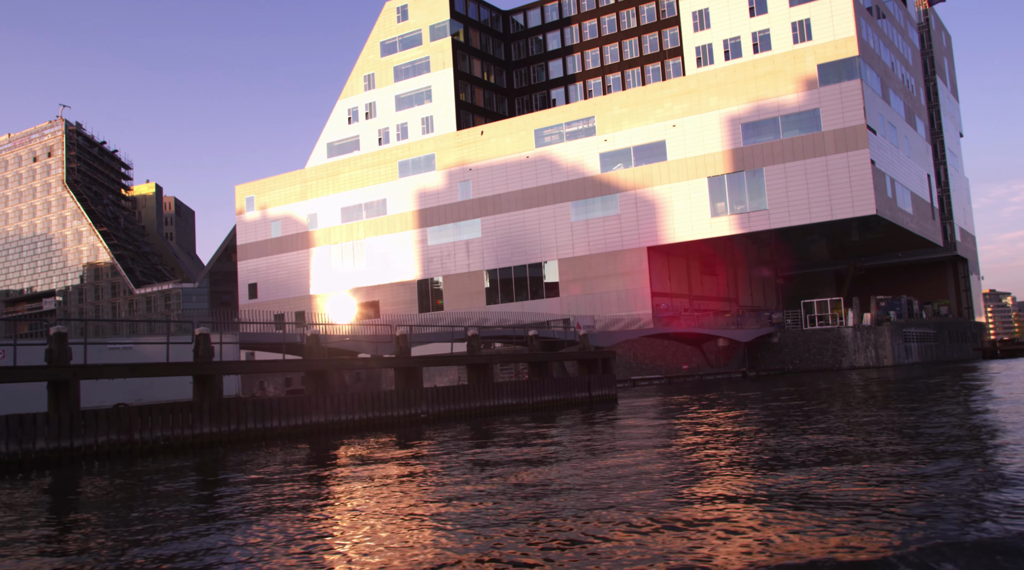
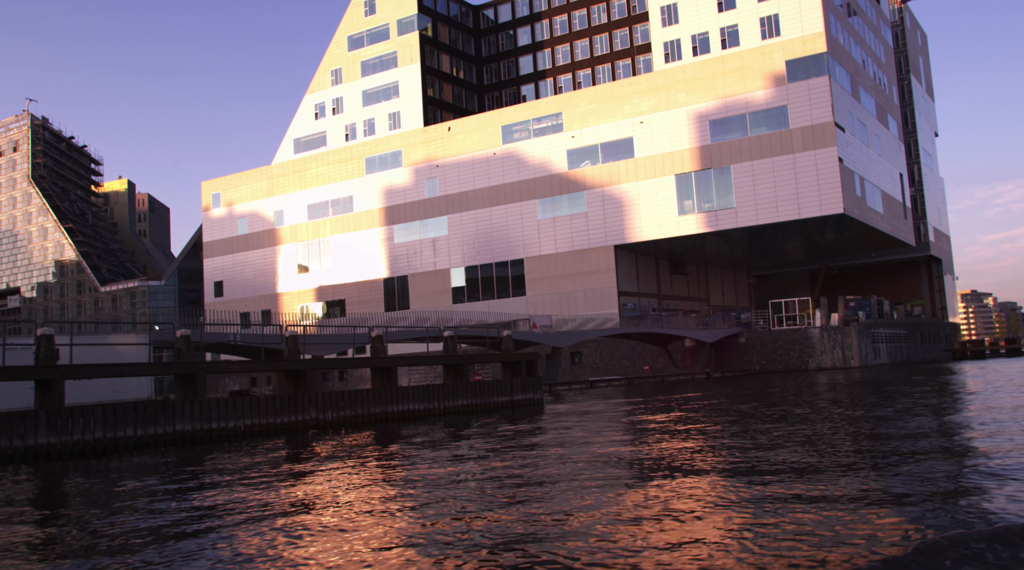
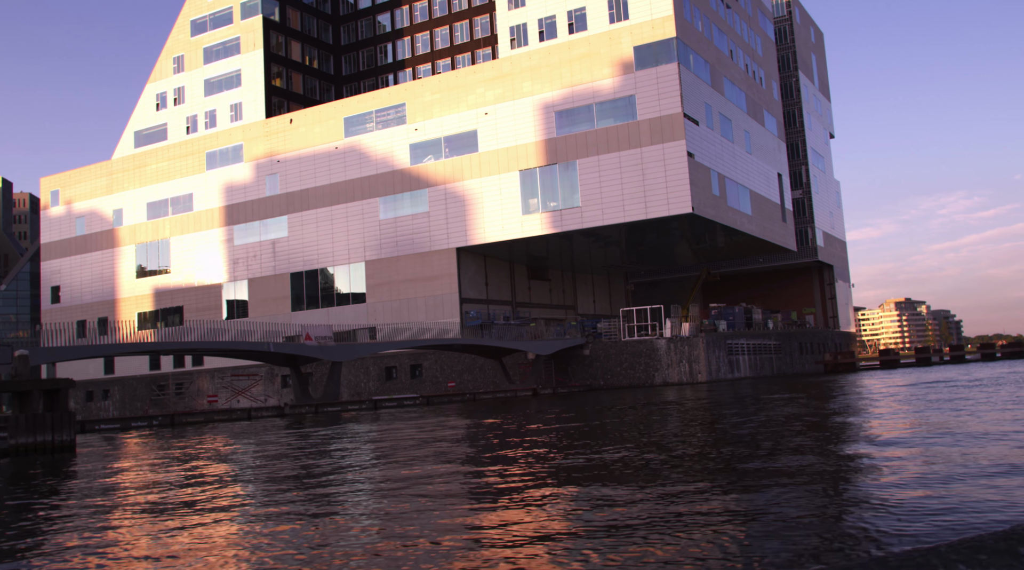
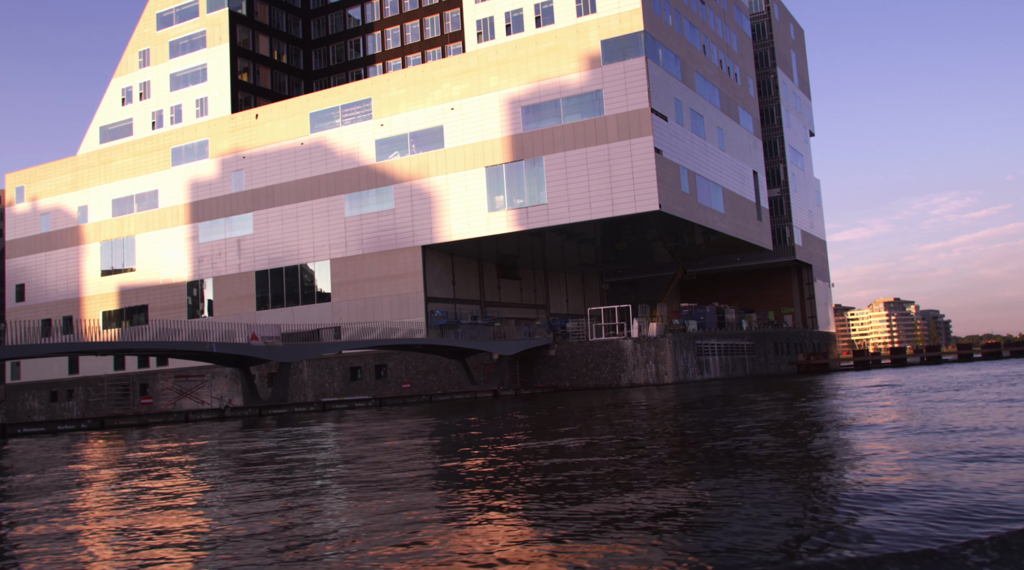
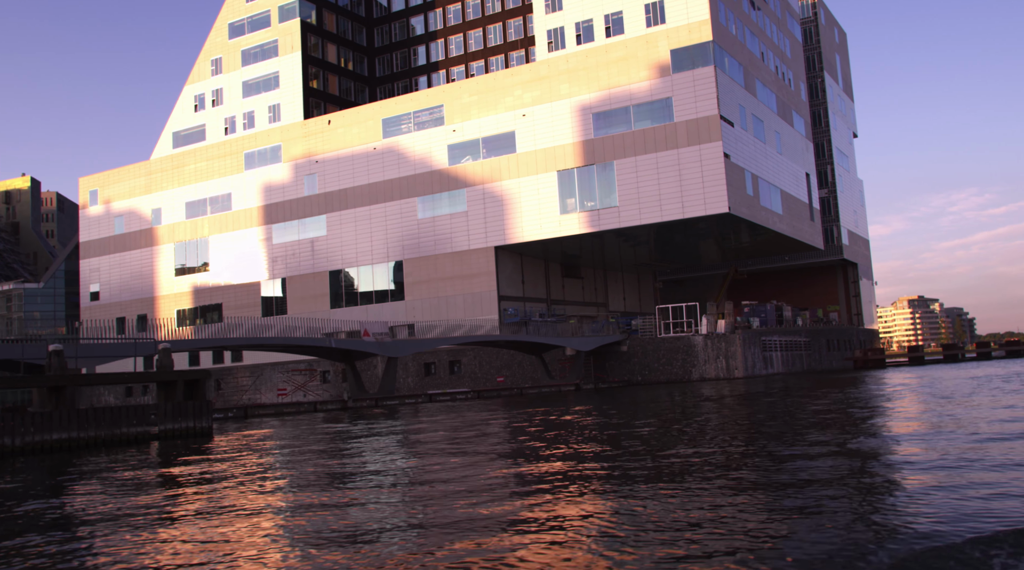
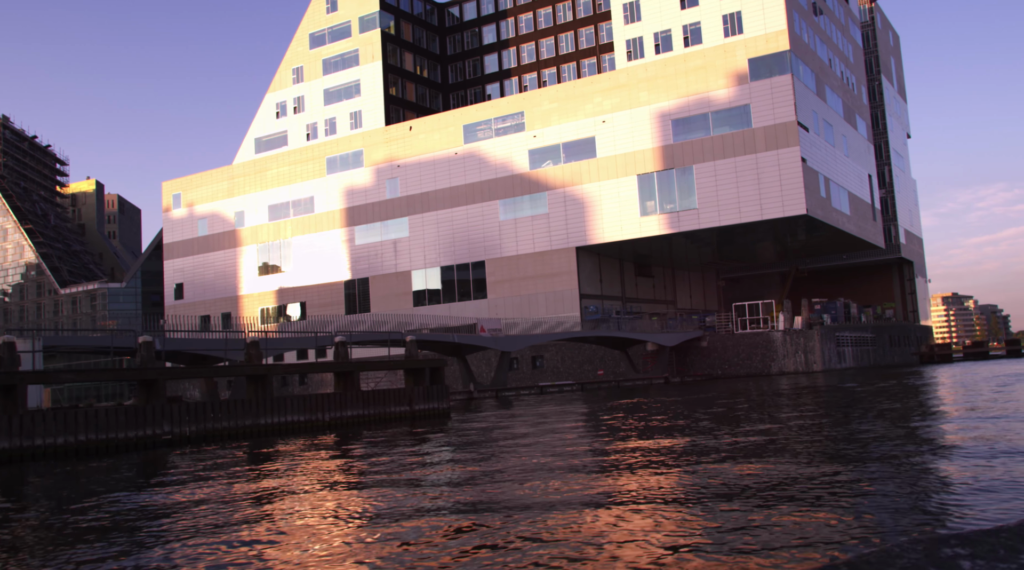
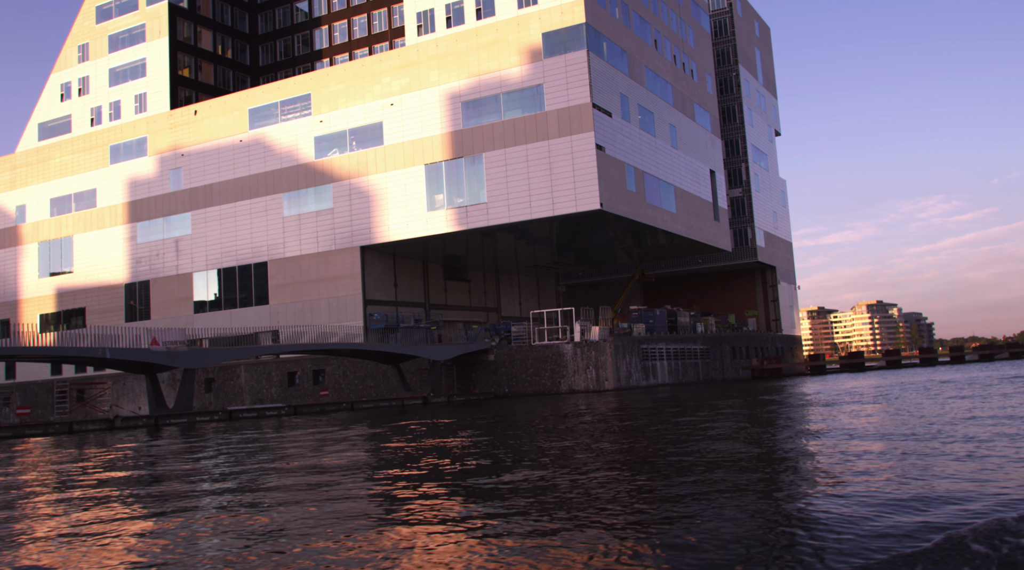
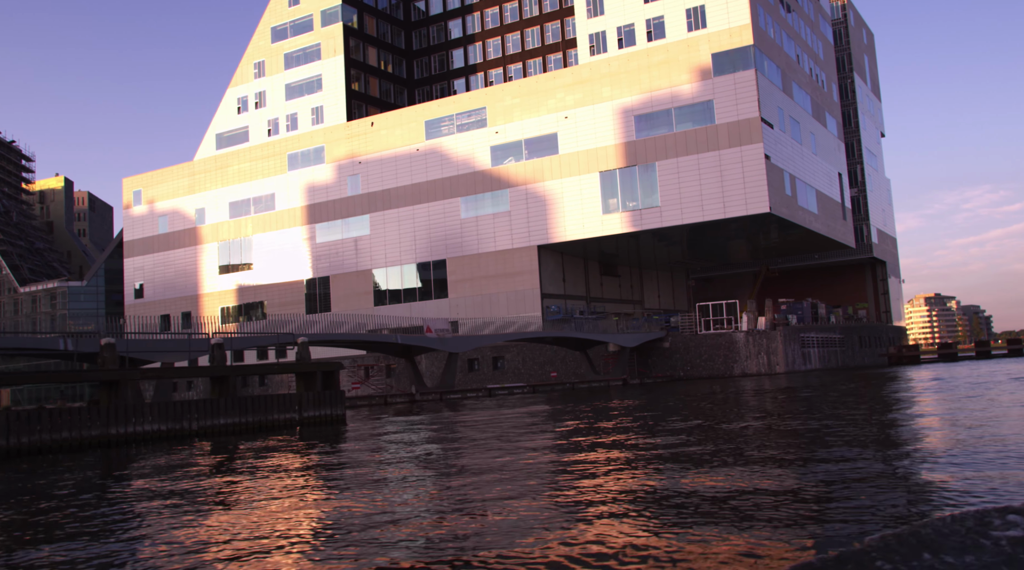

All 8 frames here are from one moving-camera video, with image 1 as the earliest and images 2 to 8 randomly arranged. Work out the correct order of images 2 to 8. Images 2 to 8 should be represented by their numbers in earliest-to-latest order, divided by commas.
2, 6, 8, 5, 3, 4, 7
